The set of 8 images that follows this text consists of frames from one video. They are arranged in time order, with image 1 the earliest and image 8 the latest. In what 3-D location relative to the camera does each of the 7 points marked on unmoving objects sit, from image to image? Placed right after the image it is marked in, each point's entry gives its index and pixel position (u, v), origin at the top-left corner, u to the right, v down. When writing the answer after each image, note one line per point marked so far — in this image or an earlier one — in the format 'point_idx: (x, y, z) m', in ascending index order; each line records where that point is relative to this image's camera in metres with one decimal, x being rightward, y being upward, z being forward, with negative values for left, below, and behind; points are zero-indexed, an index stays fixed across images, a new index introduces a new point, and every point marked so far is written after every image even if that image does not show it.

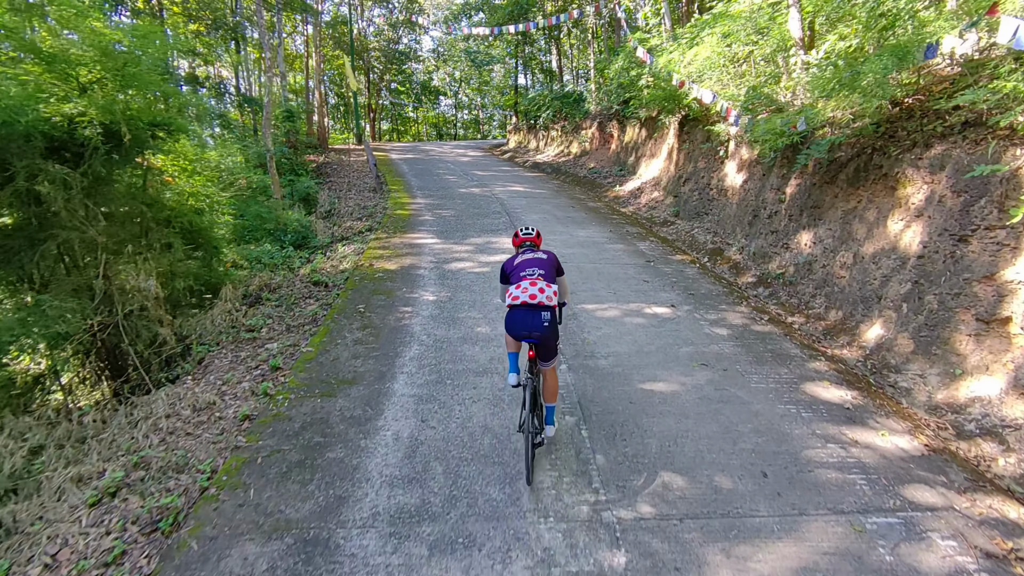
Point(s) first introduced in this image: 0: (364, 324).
0: (-1.6, -0.4, +6.0) m
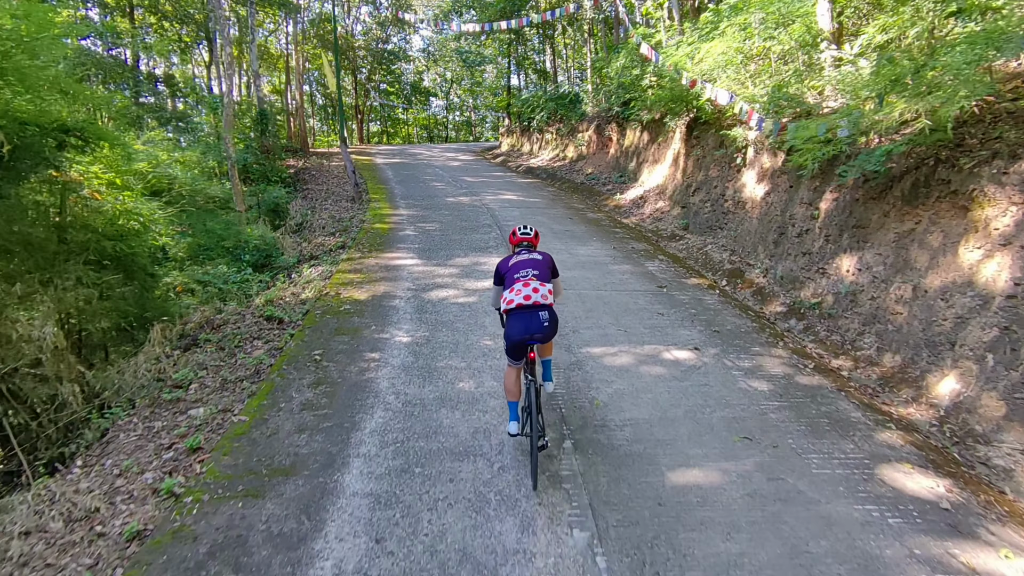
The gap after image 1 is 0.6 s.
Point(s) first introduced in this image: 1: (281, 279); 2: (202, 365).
0: (-1.7, -0.8, +4.8) m
1: (-3.3, +0.1, +8.0) m
2: (-3.0, -0.7, +5.3) m
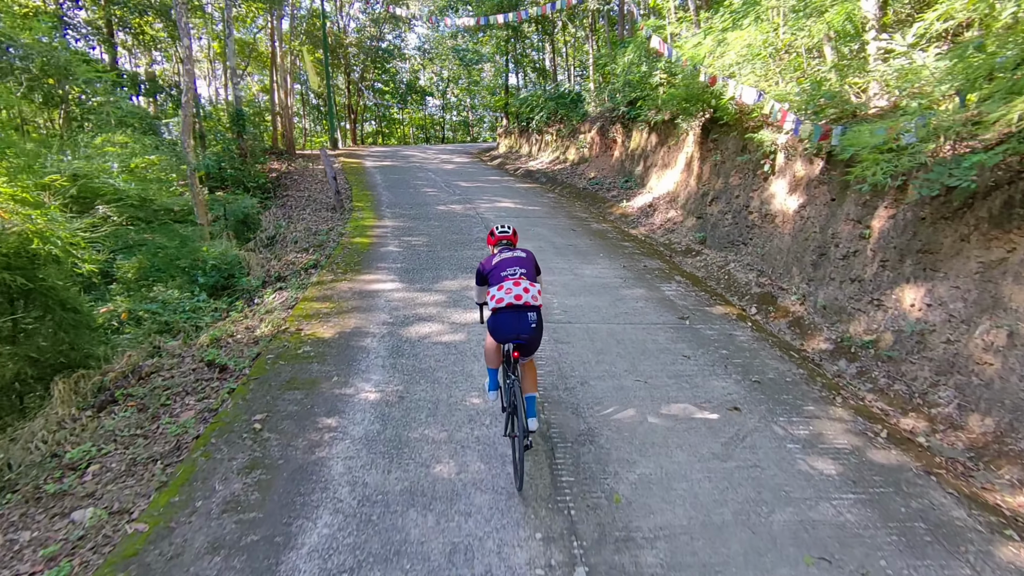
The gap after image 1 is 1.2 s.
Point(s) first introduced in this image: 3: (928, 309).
0: (-1.7, -1.2, +3.7) m
1: (-3.4, -0.3, +6.9) m
2: (-3.0, -1.1, +4.2) m
3: (+3.8, -0.2, +5.1) m
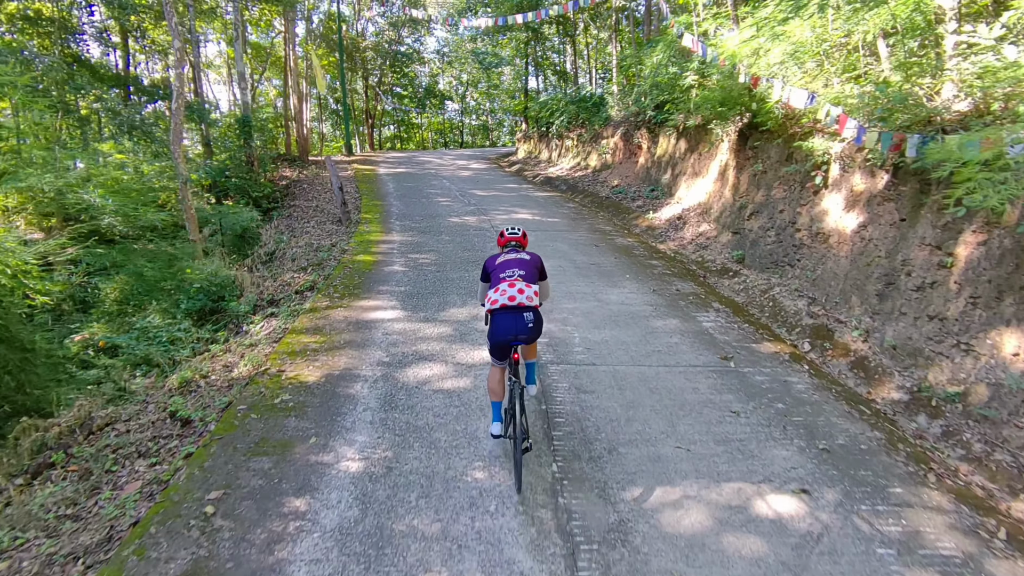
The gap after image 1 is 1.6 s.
0: (-1.7, -1.5, +3.0) m
1: (-3.2, -0.6, +6.2) m
2: (-2.9, -1.4, +3.4) m
3: (+3.9, -0.5, +4.1) m
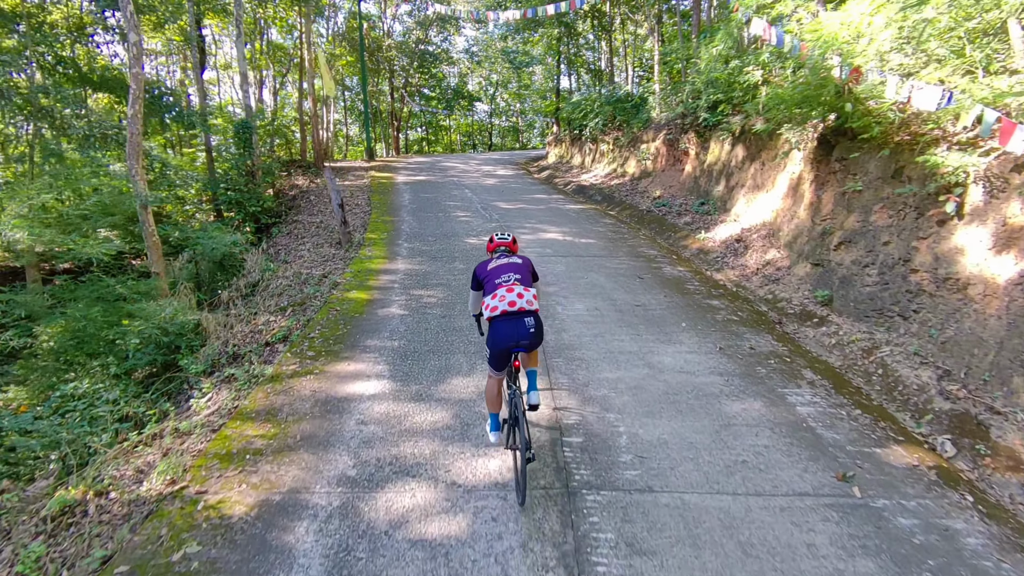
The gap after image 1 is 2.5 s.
0: (-1.7, -2.0, +1.4) m
1: (-3.0, -1.1, +4.7) m
2: (-2.9, -1.9, +2.0) m
3: (+4.0, -1.2, +2.3) m
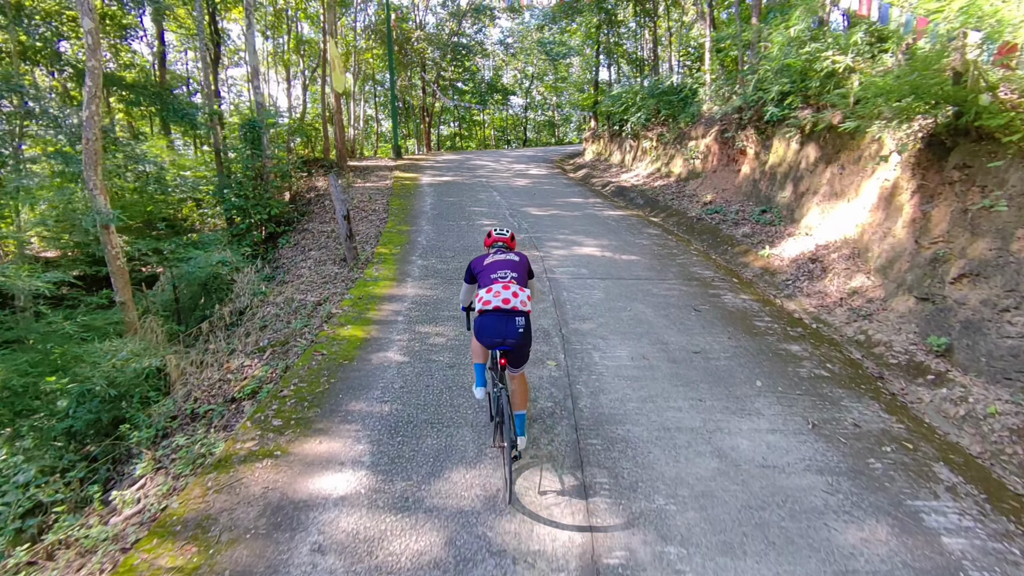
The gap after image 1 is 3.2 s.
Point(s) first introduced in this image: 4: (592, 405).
0: (-1.8, -2.5, +0.3) m
1: (-2.9, -1.5, +3.7) m
2: (-3.0, -2.4, +0.9) m
3: (+3.9, -1.6, +0.8) m
4: (+0.6, -0.9, +4.4) m
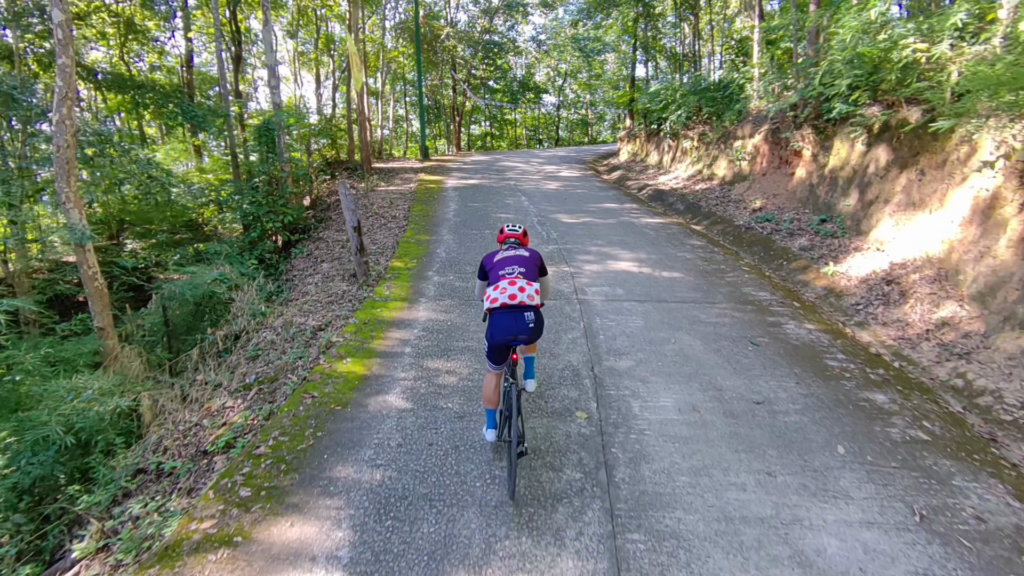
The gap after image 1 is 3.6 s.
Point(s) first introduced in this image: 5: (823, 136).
0: (-1.9, -2.7, -0.4) m
1: (-2.8, -1.7, +3.0) m
2: (-3.1, -2.6, +0.3) m
3: (+3.8, -2.0, -0.3) m
4: (+0.8, -1.2, +3.6) m
5: (+5.6, +2.7, +10.0) m
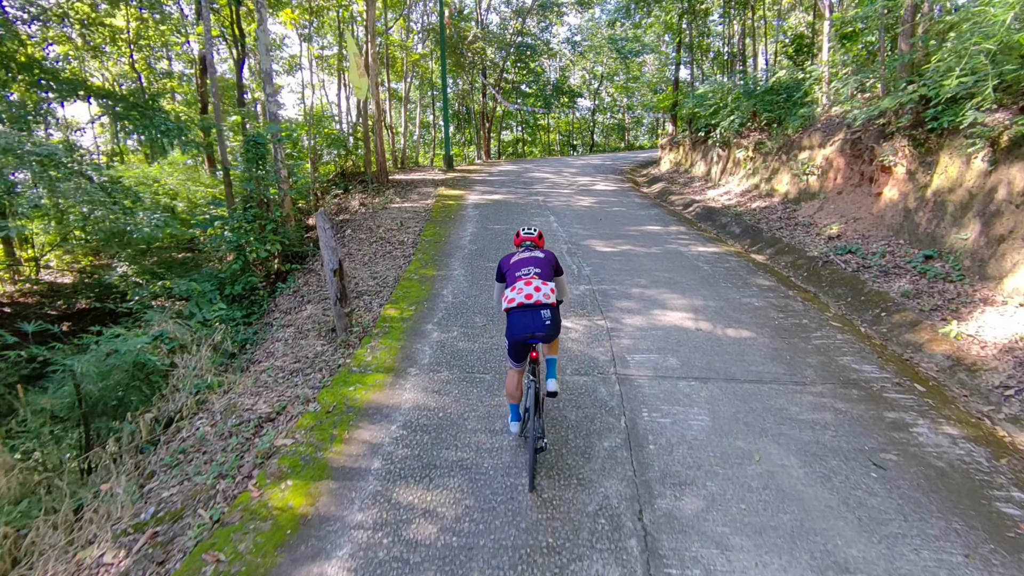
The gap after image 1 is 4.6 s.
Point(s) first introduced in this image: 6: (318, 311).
0: (-2.2, -3.3, -1.9) m
1: (-2.9, -2.3, +1.5) m
2: (-3.3, -3.2, -1.2) m
3: (+3.6, -2.6, -2.1) m
4: (+0.7, -1.8, +1.9) m
5: (+6.0, +2.0, +8.1) m
6: (-2.3, -0.3, +6.6) m
